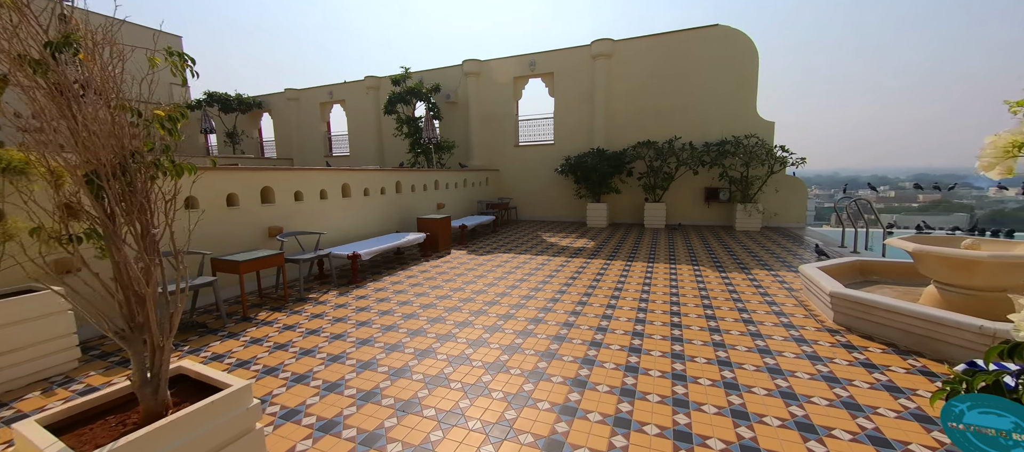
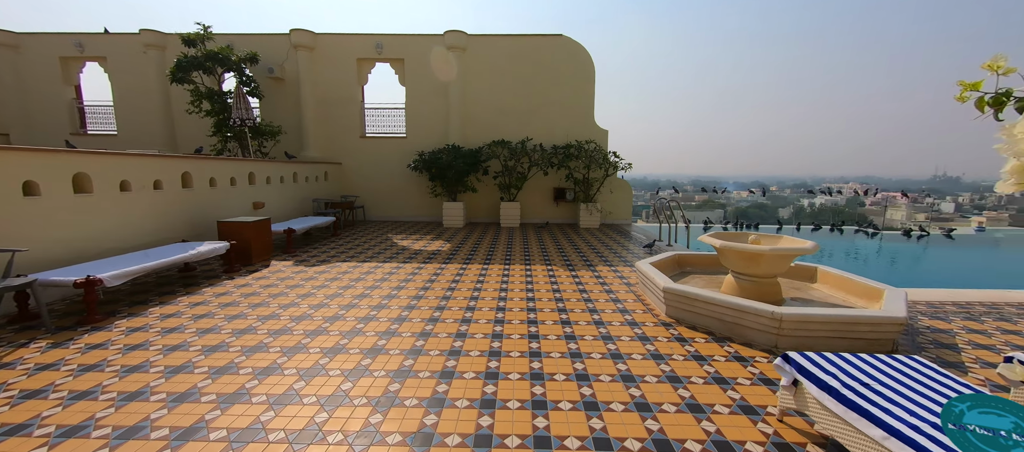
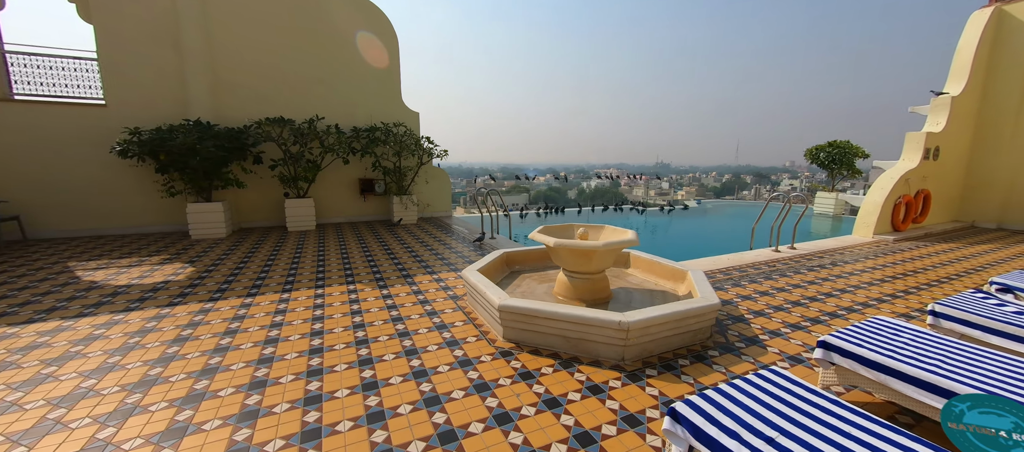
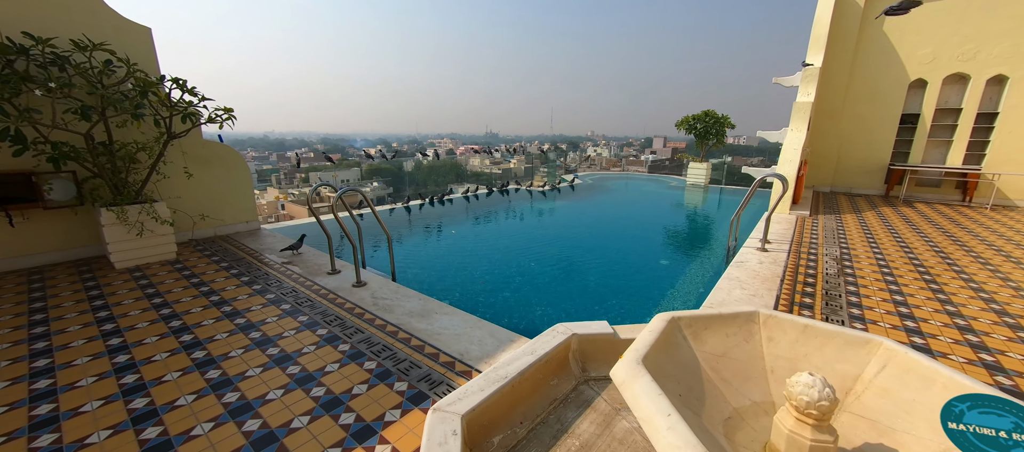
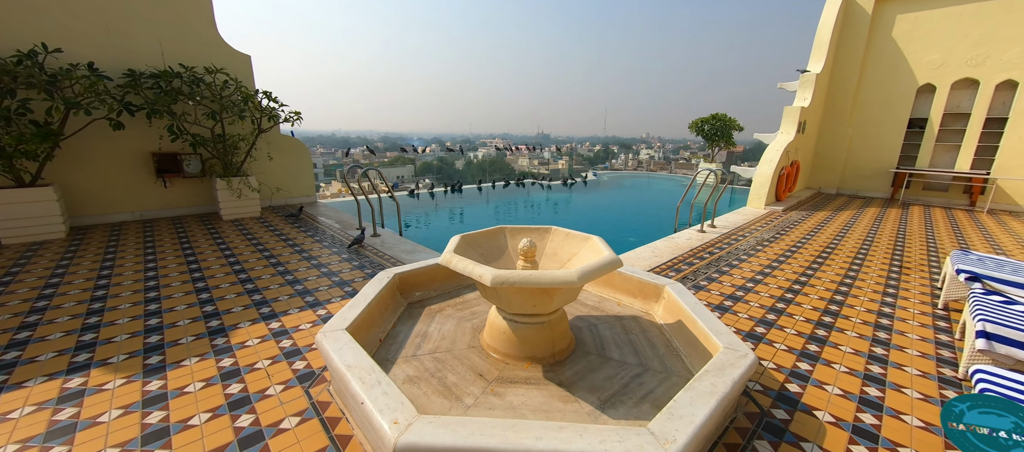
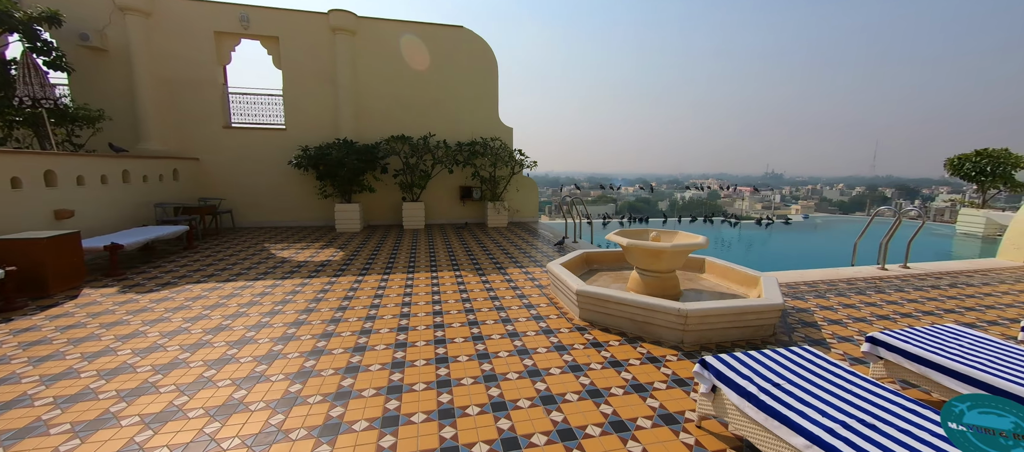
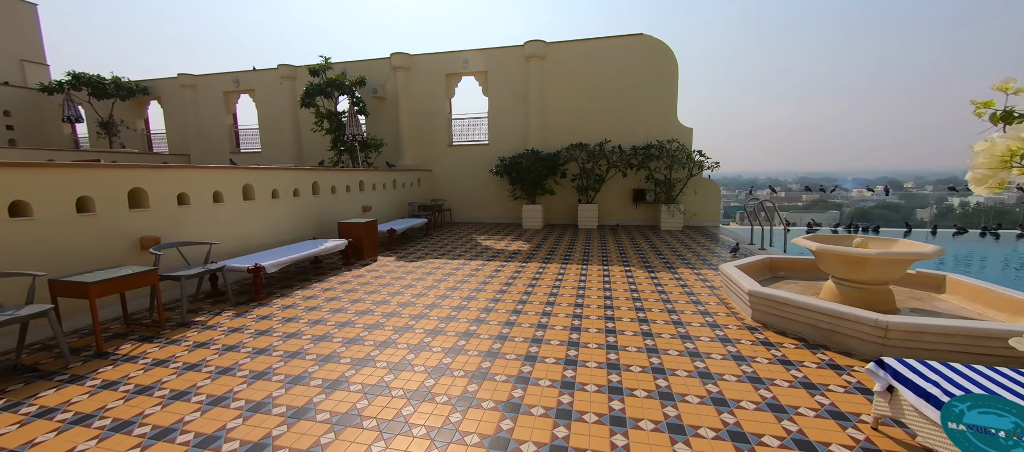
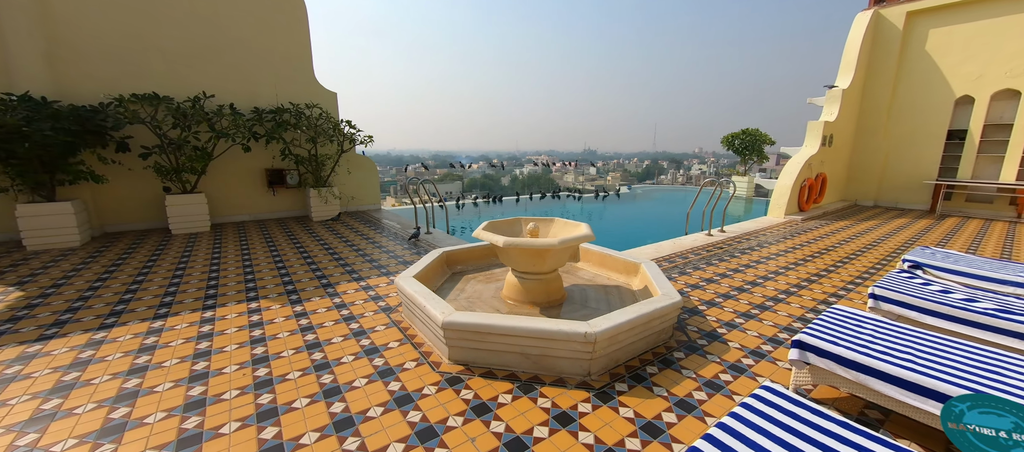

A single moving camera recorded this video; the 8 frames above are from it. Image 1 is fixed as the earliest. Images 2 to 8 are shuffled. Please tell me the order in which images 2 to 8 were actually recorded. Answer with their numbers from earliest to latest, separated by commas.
7, 2, 6, 3, 8, 5, 4
